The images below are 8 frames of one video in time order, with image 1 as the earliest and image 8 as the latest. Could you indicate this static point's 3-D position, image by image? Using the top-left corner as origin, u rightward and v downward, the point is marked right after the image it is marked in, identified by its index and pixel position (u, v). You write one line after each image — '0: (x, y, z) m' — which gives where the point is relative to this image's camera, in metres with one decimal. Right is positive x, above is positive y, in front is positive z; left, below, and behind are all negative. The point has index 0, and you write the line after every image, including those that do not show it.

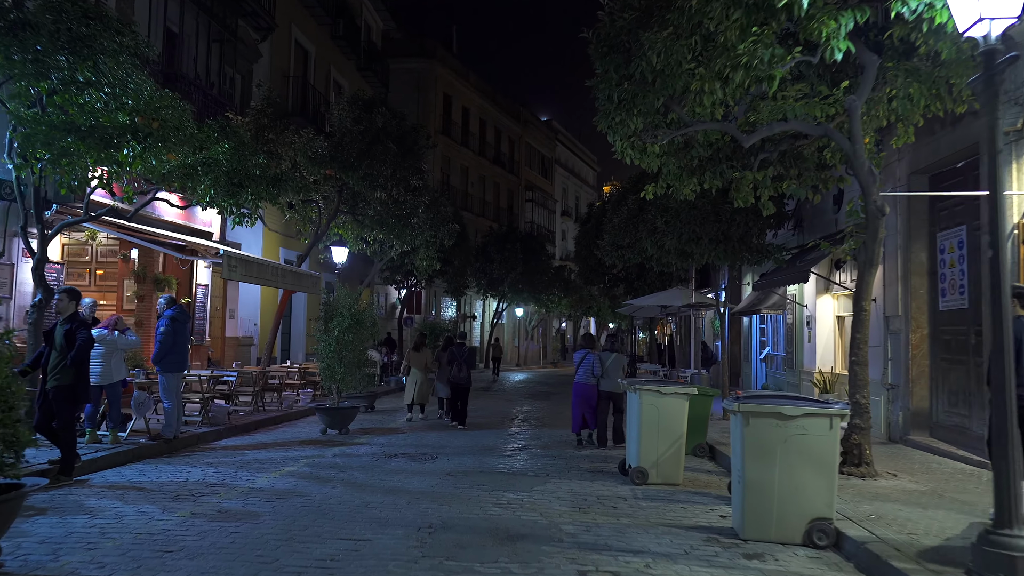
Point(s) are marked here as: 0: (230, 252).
0: (-3.3, +0.4, +12.6) m
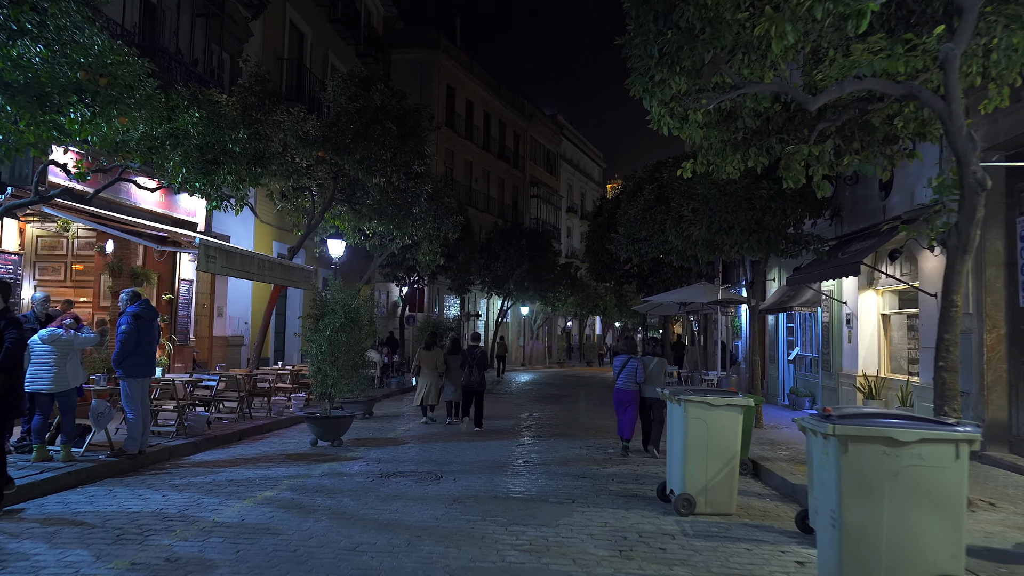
0: (-3.1, +0.5, +11.2) m
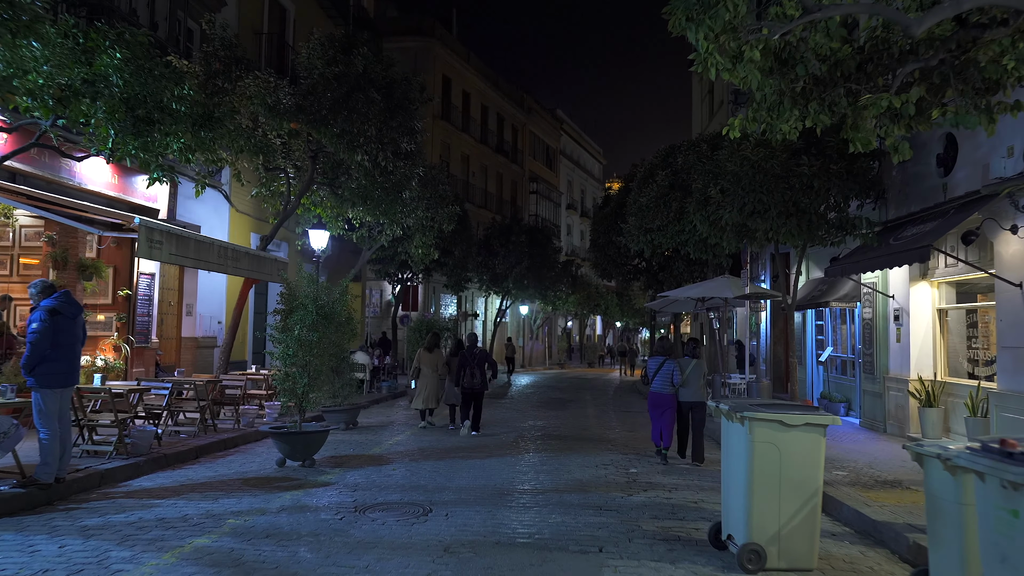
0: (-3.1, +0.6, +9.4) m
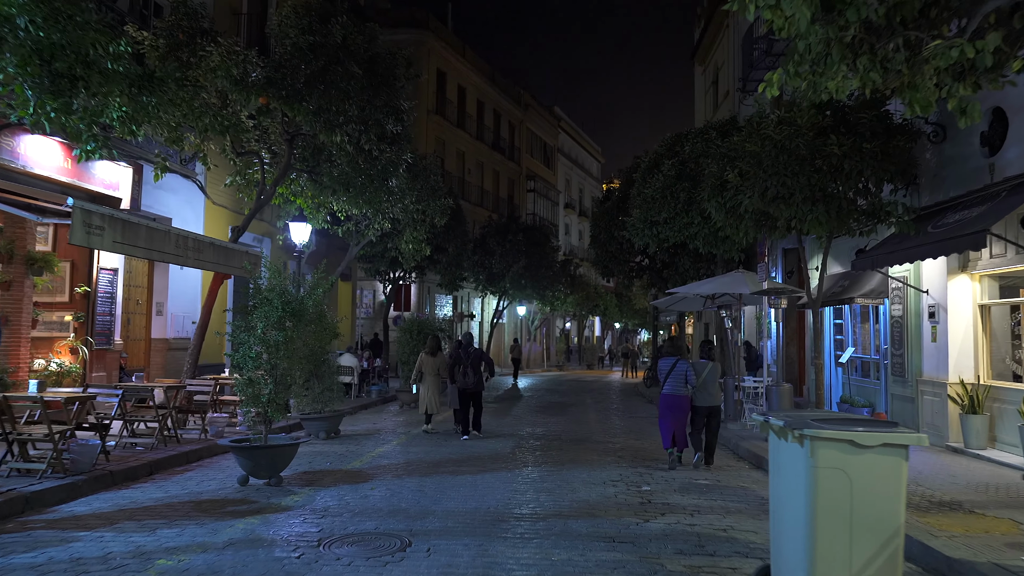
0: (-3.1, +0.6, +8.2) m
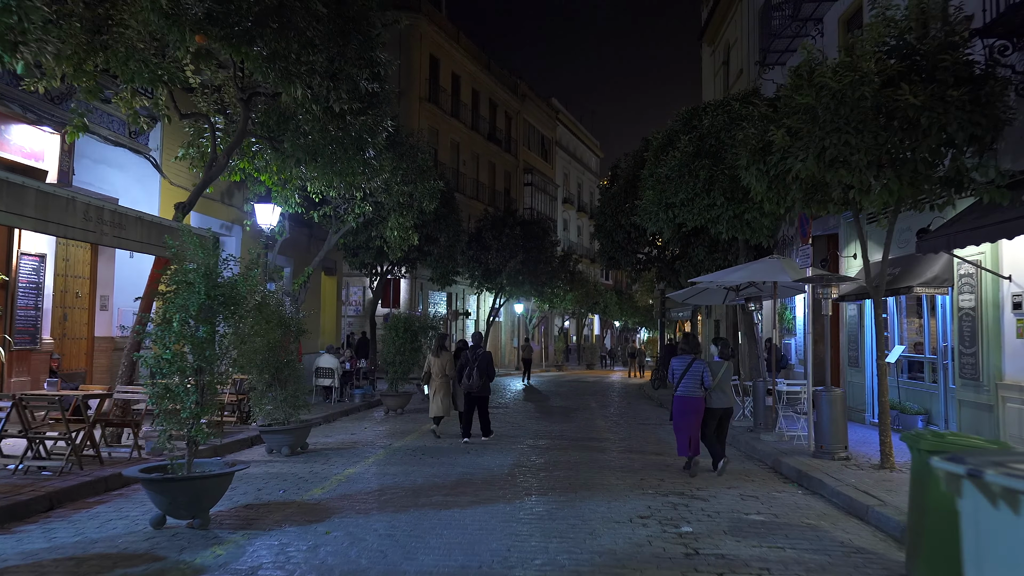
0: (-3.1, +0.7, +6.1) m
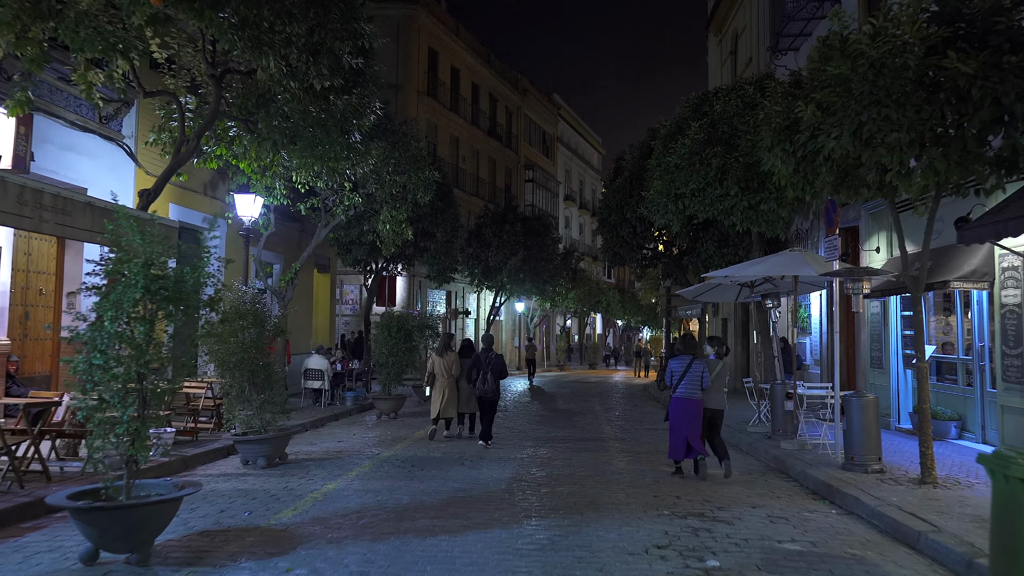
0: (-3.2, +0.8, +5.1) m
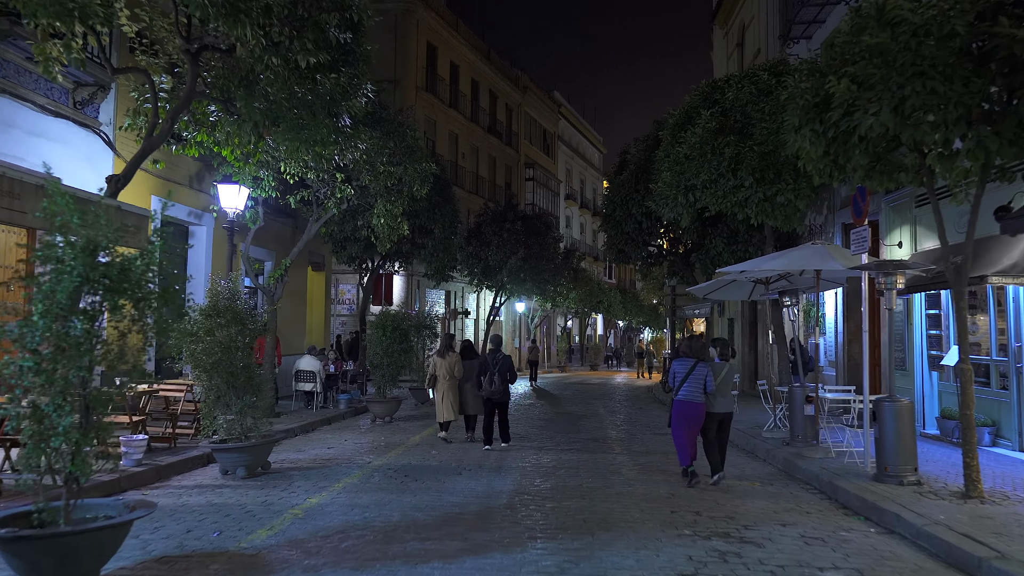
0: (-3.1, +0.8, +4.3) m
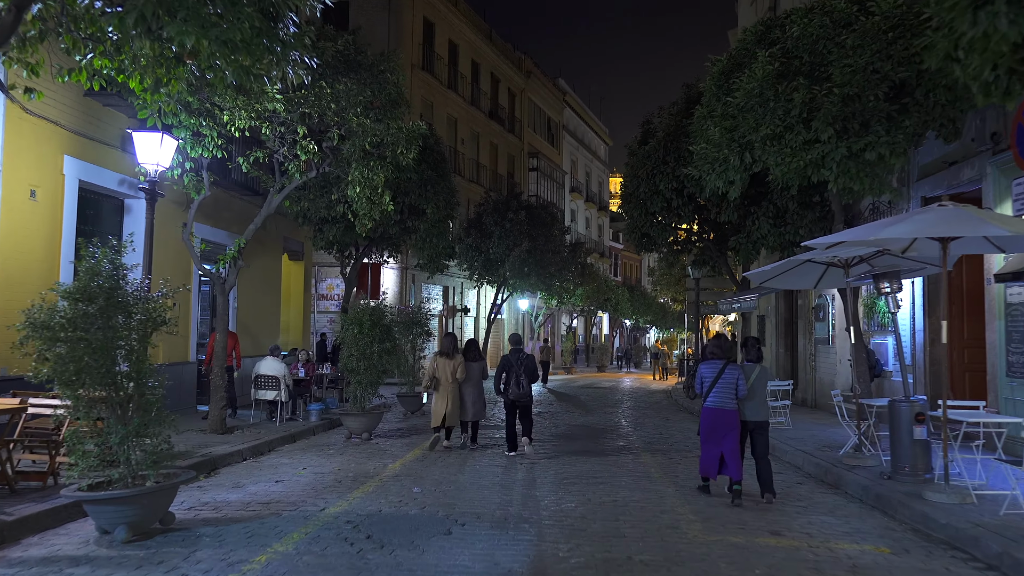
0: (-3.1, +1.0, +1.3) m
